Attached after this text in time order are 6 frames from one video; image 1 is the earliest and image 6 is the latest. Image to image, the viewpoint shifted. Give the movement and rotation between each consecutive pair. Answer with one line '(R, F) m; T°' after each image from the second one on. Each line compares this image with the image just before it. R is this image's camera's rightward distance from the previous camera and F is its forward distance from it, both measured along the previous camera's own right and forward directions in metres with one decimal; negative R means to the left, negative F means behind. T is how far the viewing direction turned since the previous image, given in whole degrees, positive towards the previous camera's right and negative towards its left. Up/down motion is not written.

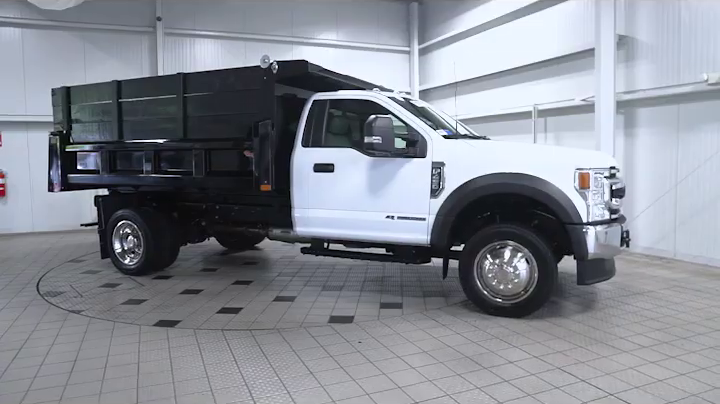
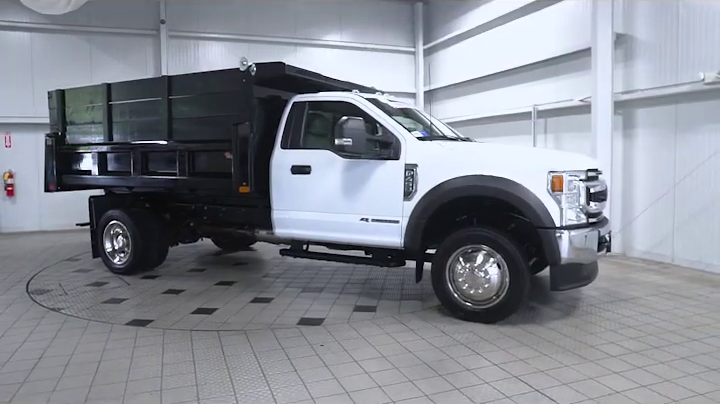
(+0.5, 0.0) m; -3°
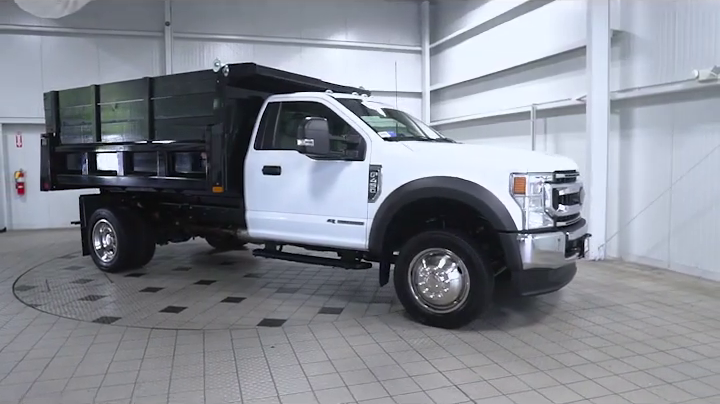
(+0.6, +0.1) m; -4°
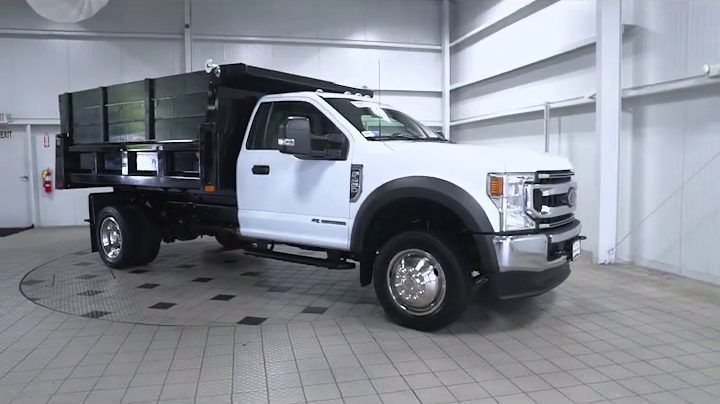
(+0.5, +0.1) m; -4°
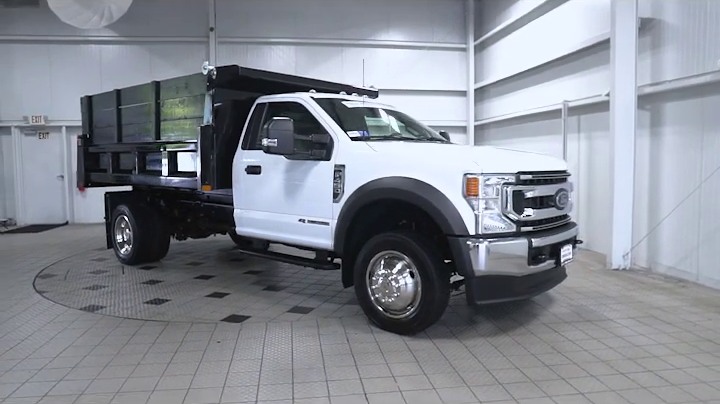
(+0.6, +0.1) m; -5°
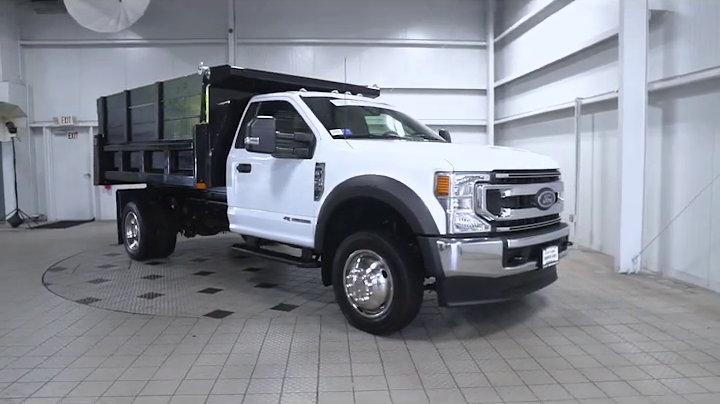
(+0.5, +0.1) m; -5°
